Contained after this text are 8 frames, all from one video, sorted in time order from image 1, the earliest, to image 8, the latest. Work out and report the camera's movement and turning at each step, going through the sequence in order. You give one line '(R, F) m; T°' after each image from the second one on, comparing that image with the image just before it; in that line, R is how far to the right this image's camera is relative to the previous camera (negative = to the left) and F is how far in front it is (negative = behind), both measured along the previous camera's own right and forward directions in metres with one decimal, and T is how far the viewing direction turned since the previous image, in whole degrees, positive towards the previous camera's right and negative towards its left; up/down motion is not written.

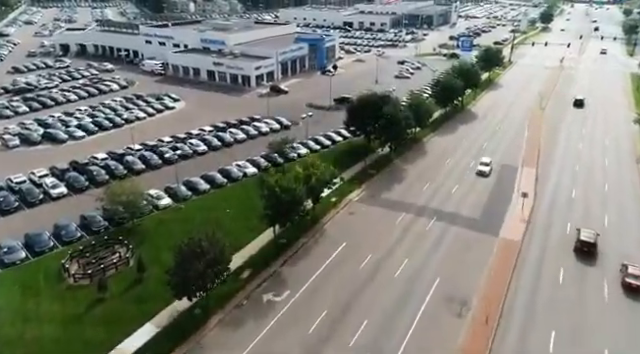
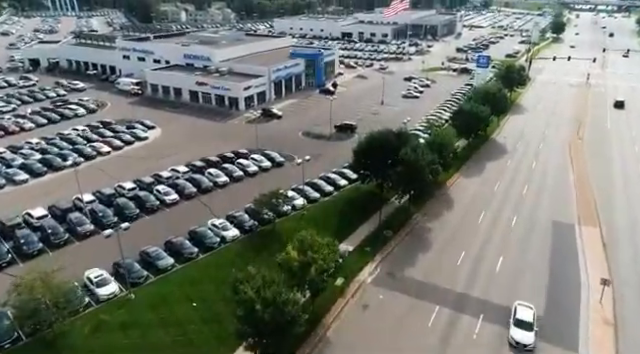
(-0.2, +9.5) m; 0°
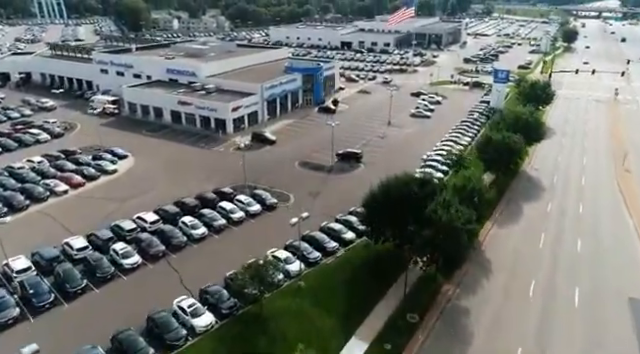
(-0.2, +8.0) m; 0°
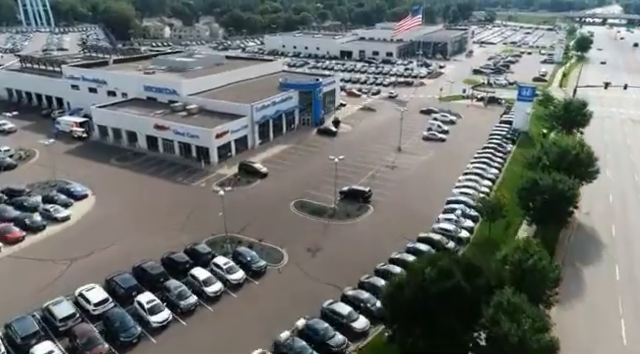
(-0.2, +8.3) m; 0°
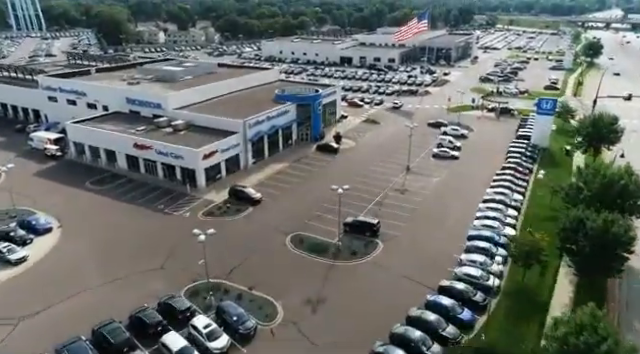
(-0.2, +5.3) m; 0°
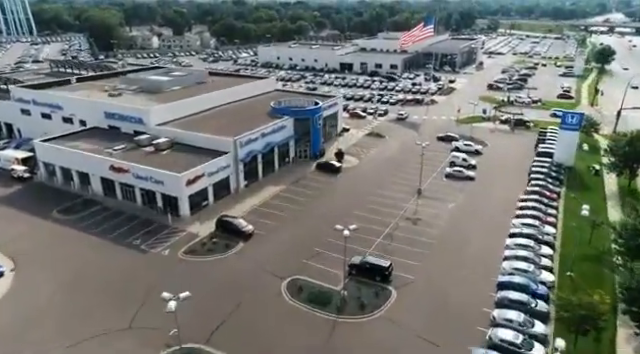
(-0.2, +5.3) m; 0°
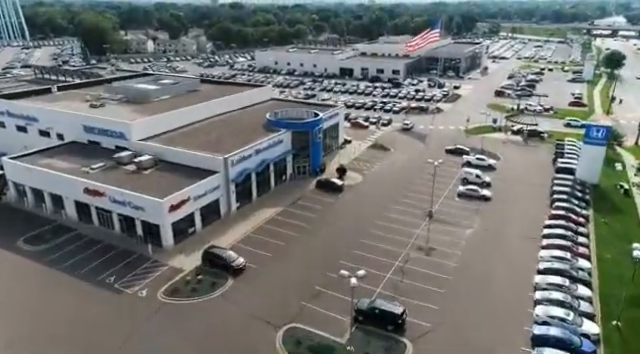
(-0.1, +4.3) m; 0°
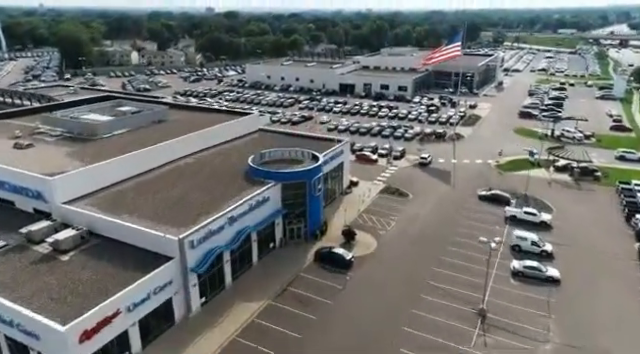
(-0.2, +12.1) m; 0°
